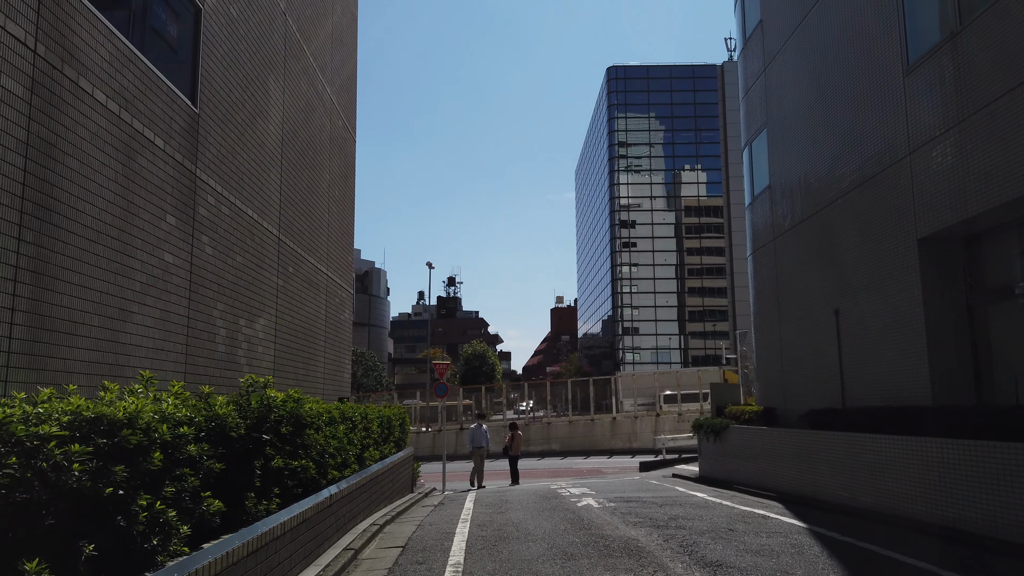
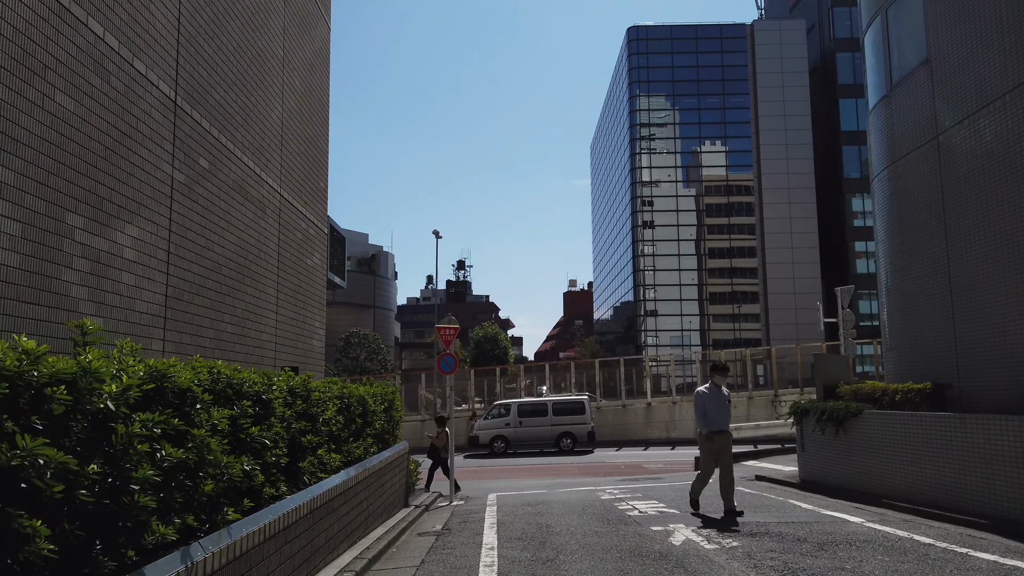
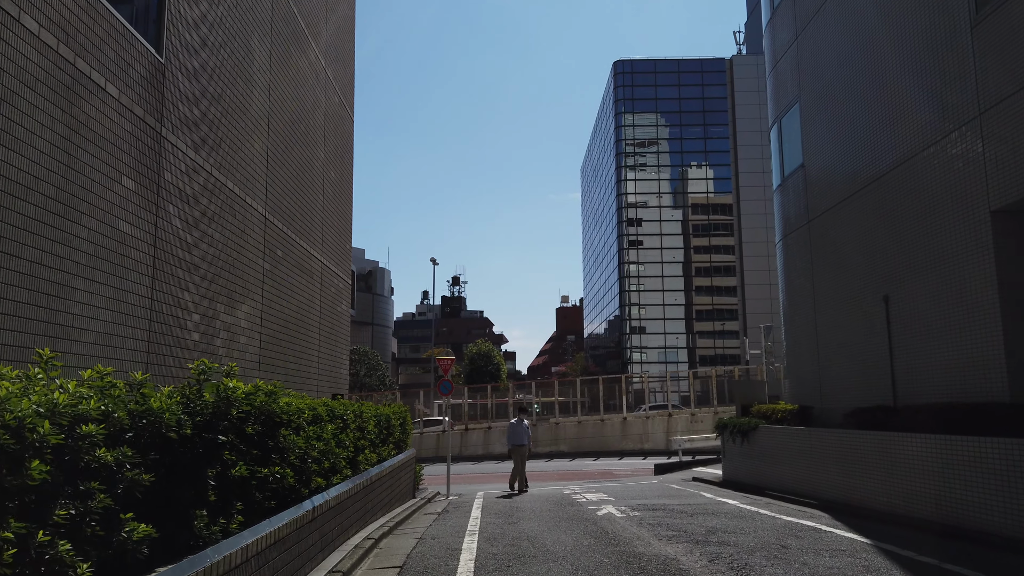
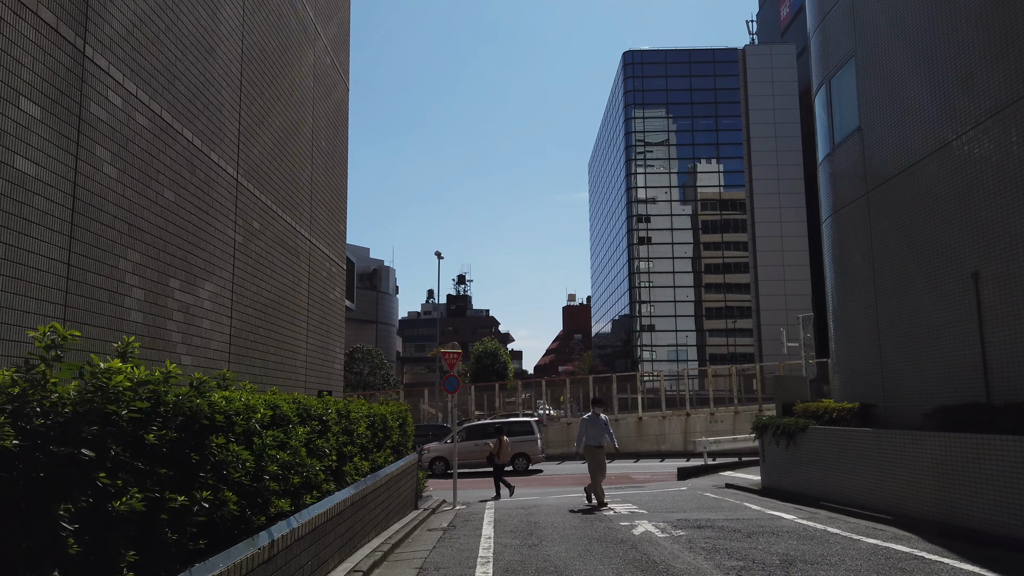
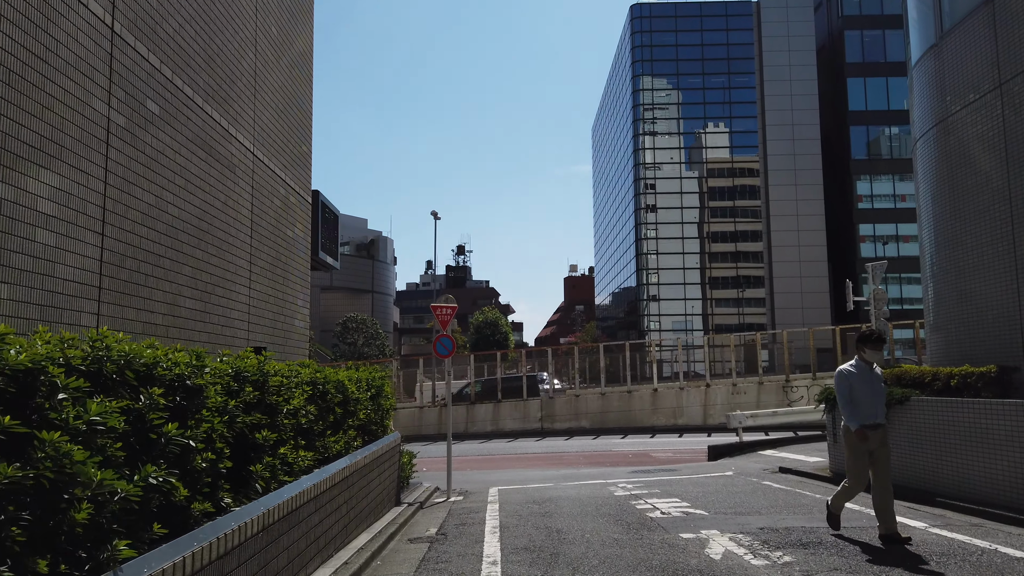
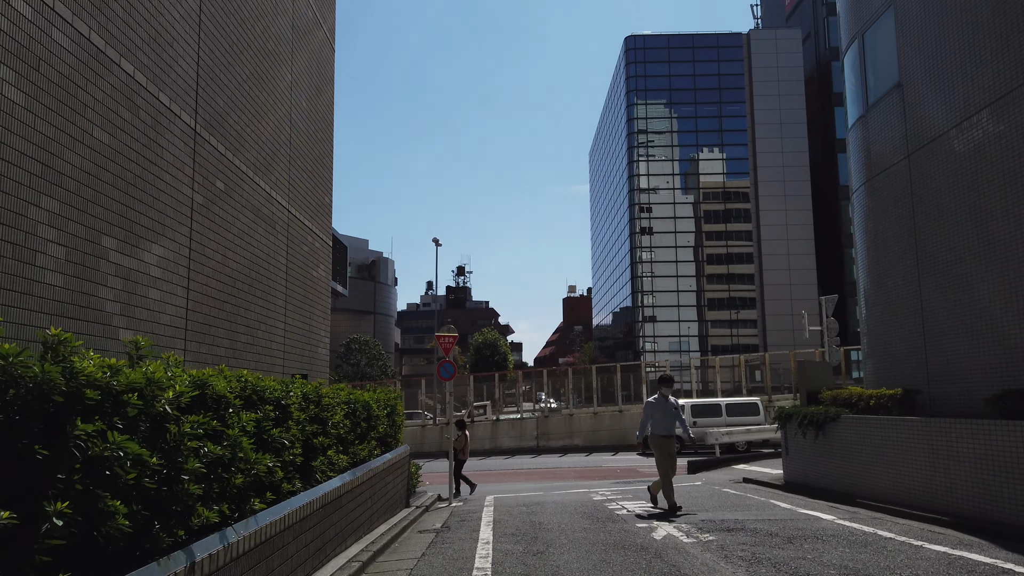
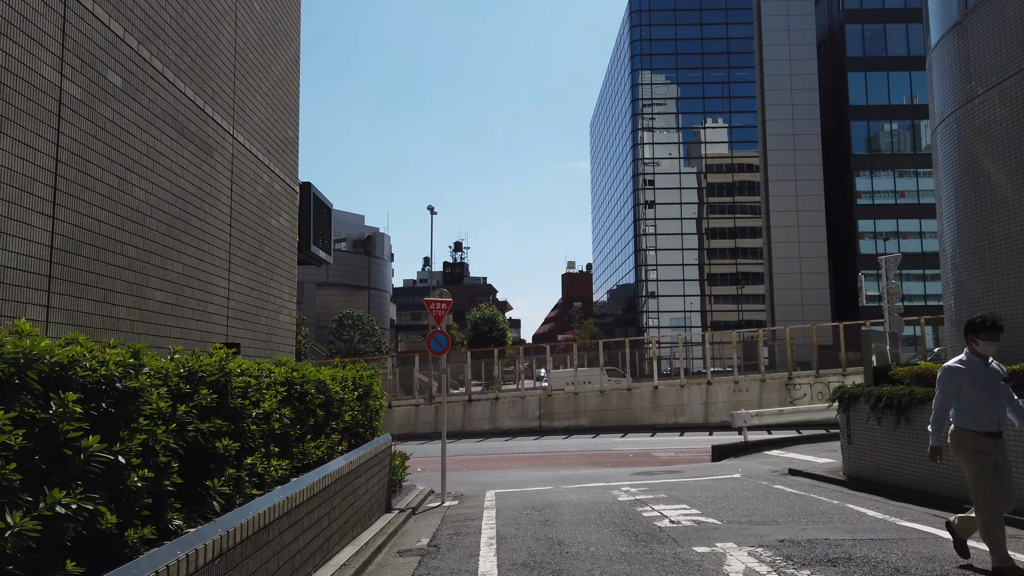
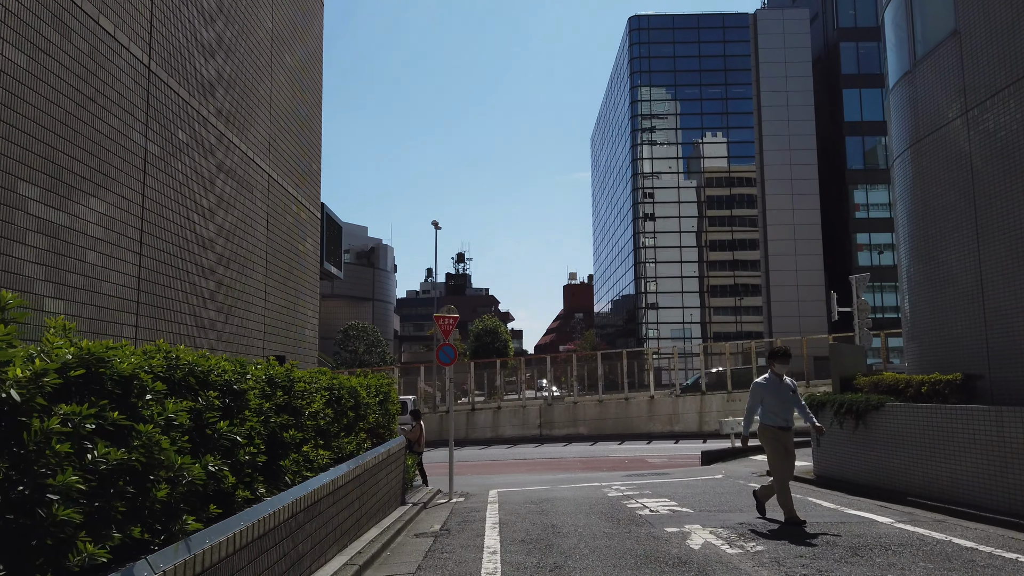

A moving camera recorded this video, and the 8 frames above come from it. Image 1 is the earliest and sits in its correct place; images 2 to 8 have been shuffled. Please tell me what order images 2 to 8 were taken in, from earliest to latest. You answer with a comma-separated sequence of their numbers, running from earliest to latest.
3, 4, 6, 2, 8, 5, 7
